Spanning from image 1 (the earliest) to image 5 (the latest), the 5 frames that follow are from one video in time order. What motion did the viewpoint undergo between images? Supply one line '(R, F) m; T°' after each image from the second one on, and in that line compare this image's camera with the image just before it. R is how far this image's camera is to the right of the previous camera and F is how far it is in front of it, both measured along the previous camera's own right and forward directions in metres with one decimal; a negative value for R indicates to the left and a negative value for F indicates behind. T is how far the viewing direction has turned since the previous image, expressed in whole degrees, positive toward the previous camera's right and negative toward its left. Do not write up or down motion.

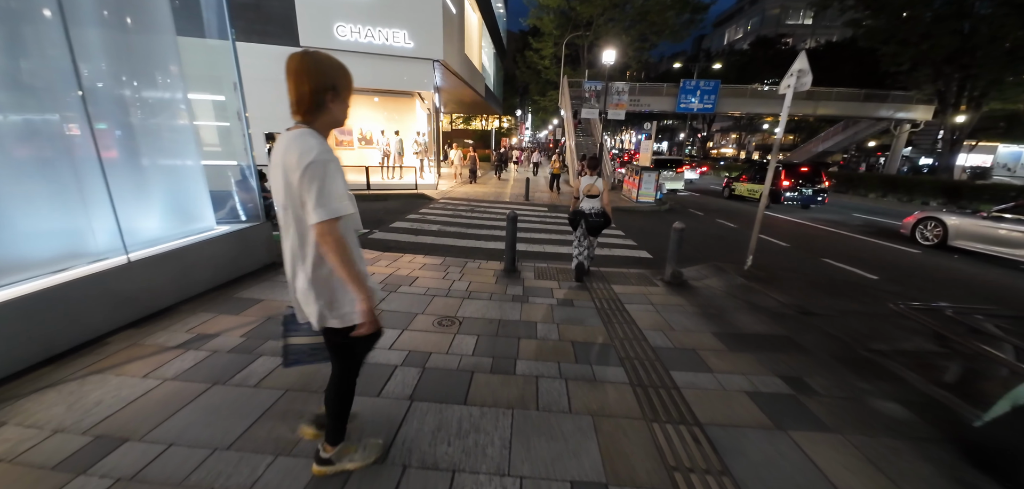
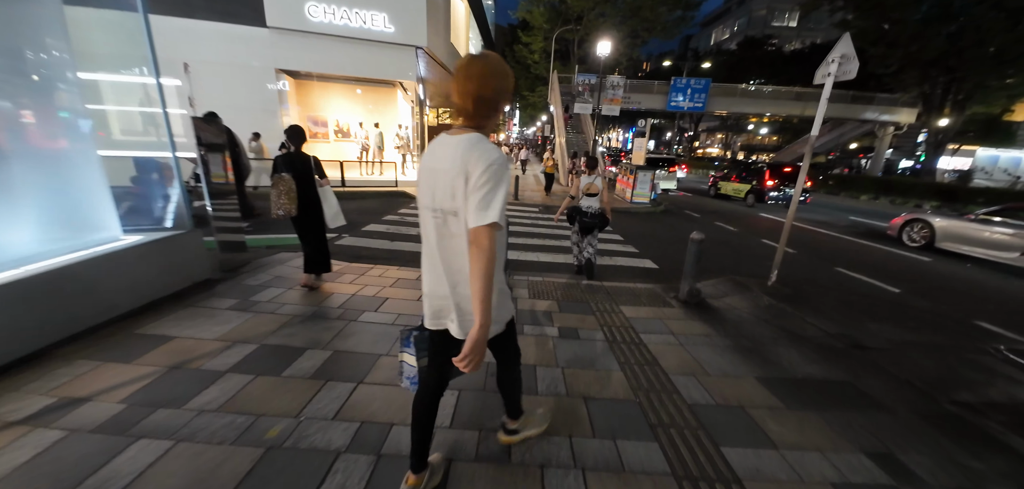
(0.0, +0.9) m; +2°
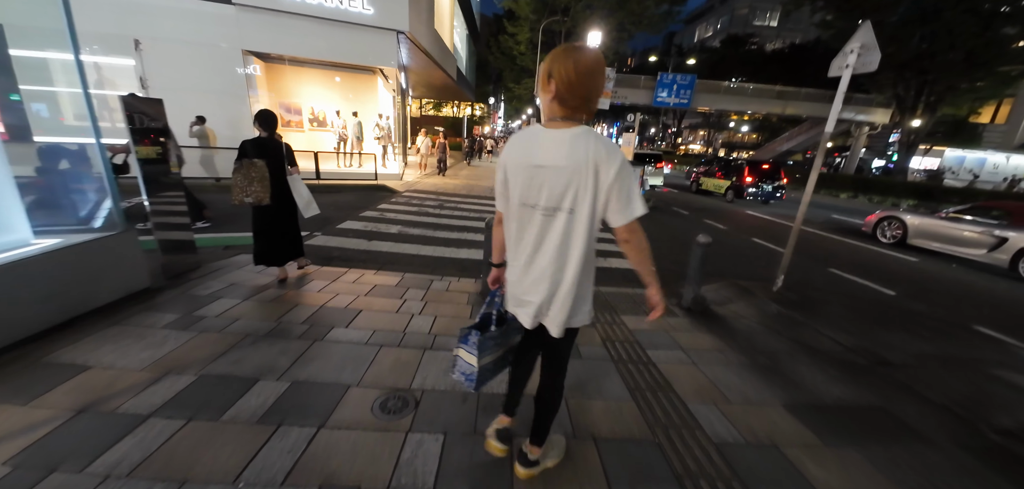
(-0.1, +0.5) m; +3°
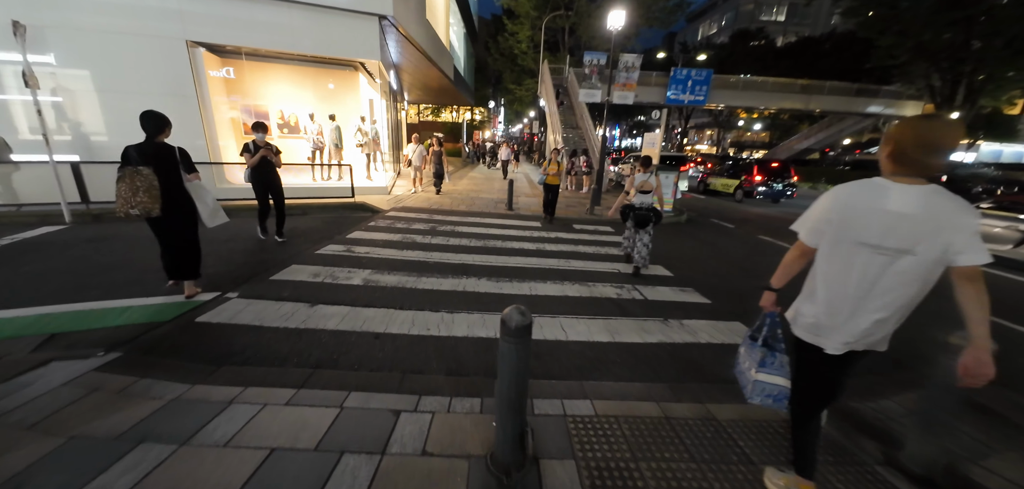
(-0.2, +2.3) m; 0°
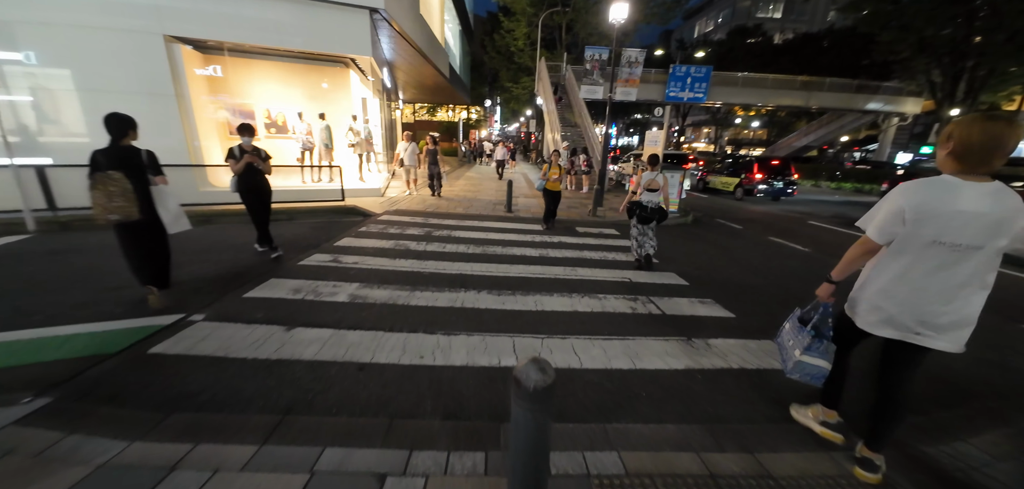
(-0.1, +0.5) m; 0°
